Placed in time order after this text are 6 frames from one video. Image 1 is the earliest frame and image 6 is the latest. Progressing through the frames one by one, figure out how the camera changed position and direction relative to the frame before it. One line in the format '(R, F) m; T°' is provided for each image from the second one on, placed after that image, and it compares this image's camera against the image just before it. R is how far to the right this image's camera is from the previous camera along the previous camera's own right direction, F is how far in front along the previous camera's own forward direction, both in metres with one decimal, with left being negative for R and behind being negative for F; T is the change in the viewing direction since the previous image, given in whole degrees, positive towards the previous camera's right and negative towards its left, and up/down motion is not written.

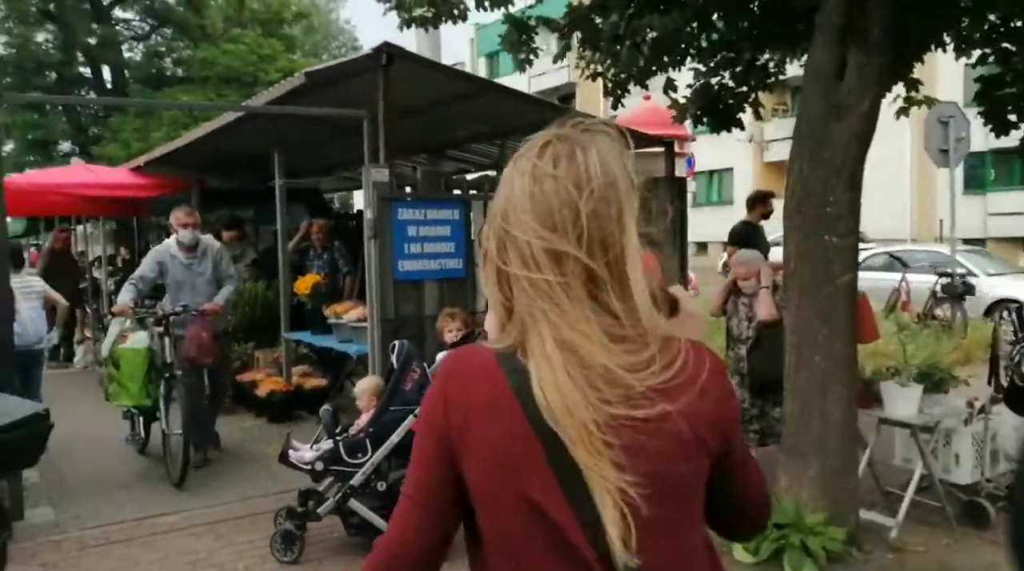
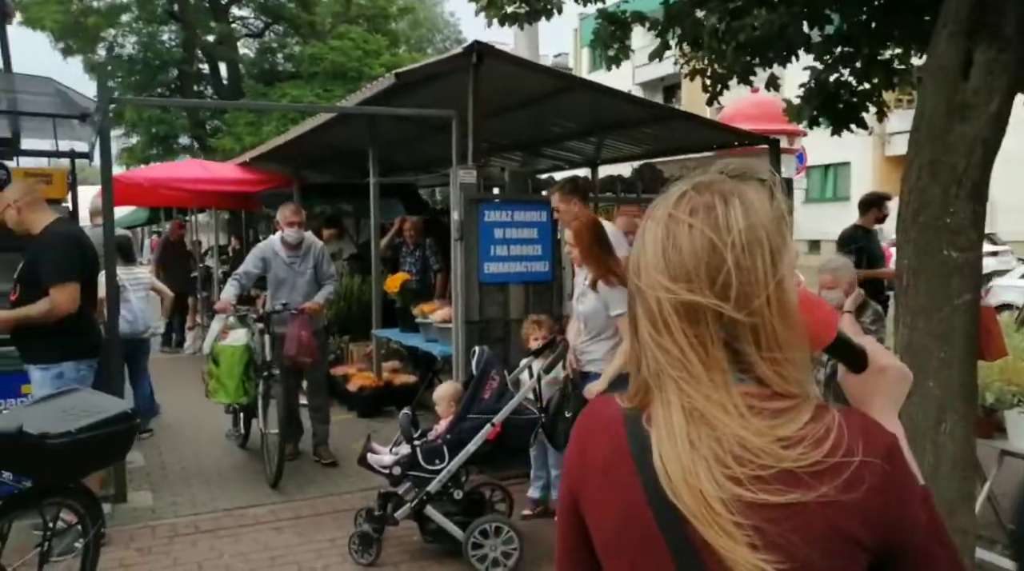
(+0.1, +0.1) m; -7°
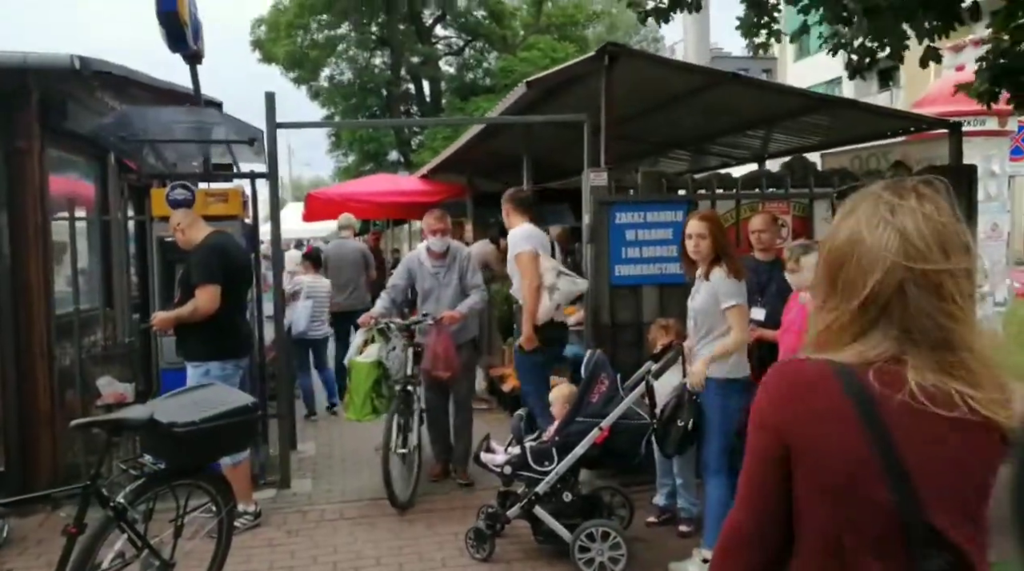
(+0.7, +0.1) m; -16°
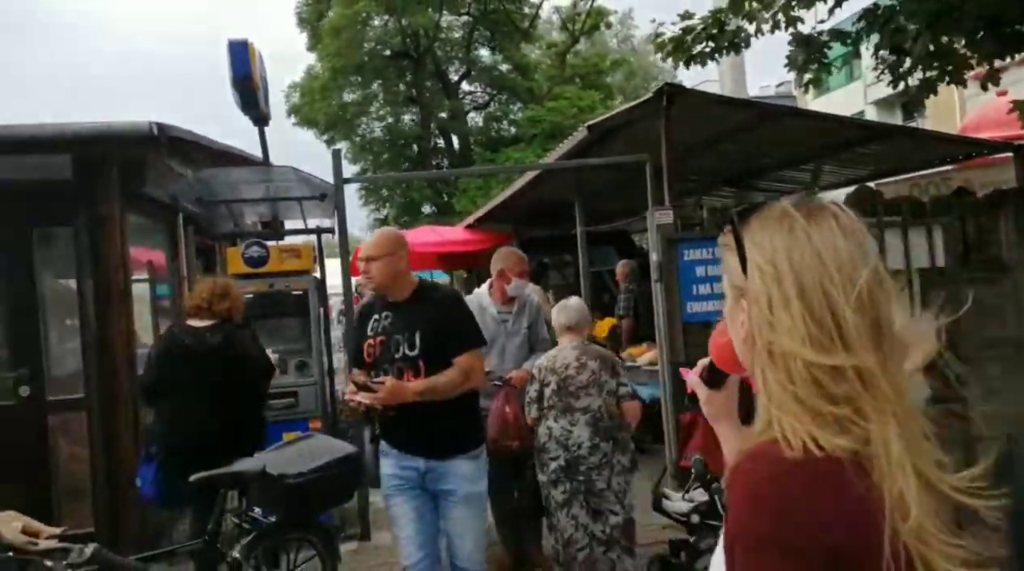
(-0.4, 0.0) m; -1°
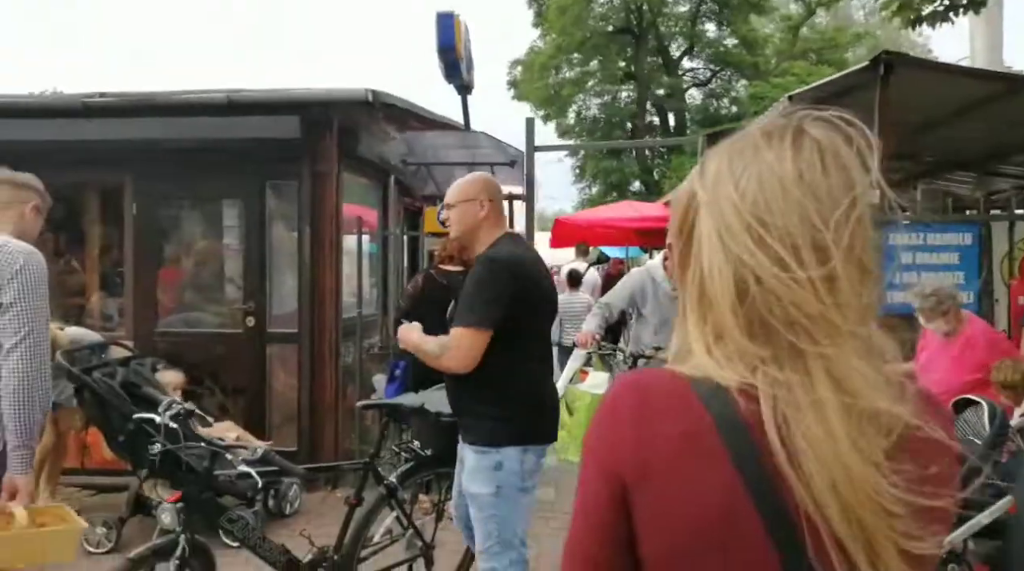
(+0.3, -0.1) m; -15°
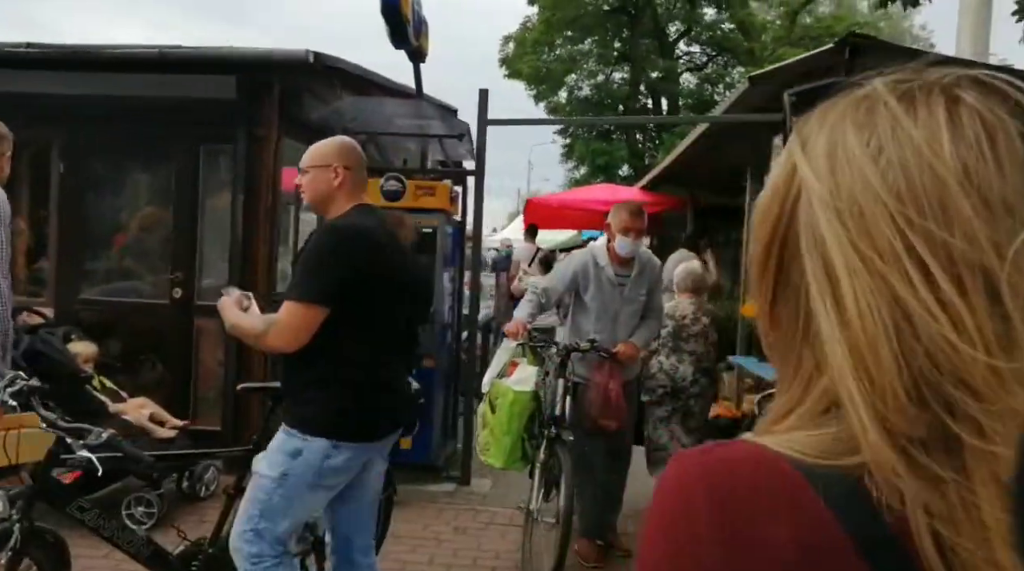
(+0.4, +0.4) m; 0°
